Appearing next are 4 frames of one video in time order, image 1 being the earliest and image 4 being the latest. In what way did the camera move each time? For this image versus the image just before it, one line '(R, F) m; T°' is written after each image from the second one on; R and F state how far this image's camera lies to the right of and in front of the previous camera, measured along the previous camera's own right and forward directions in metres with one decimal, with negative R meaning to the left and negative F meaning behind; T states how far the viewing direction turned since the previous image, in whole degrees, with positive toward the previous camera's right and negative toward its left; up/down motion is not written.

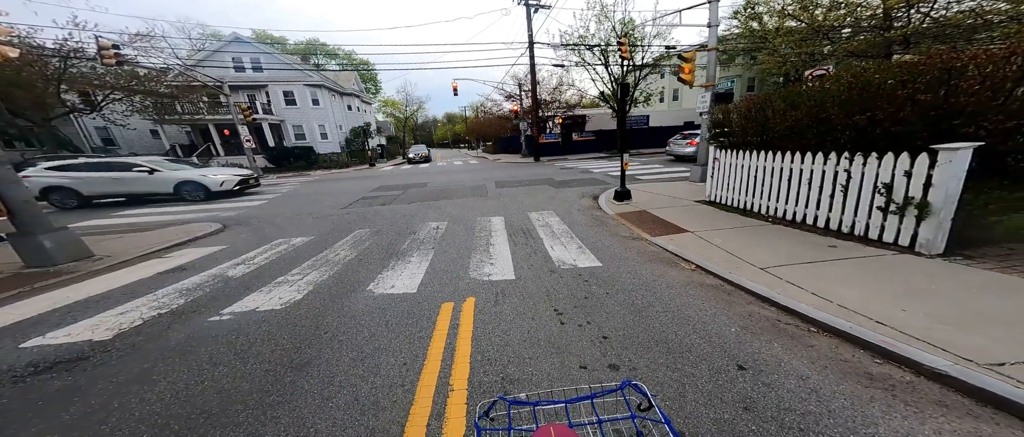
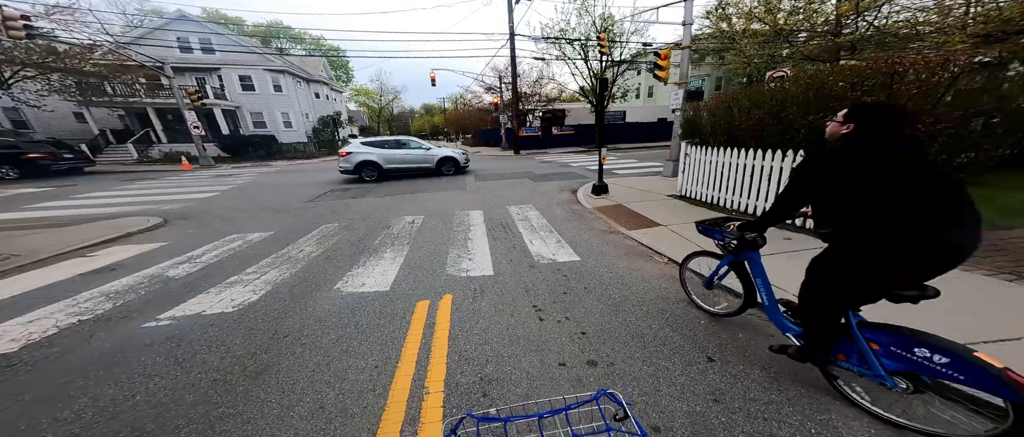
(0.0, +0.1) m; +4°
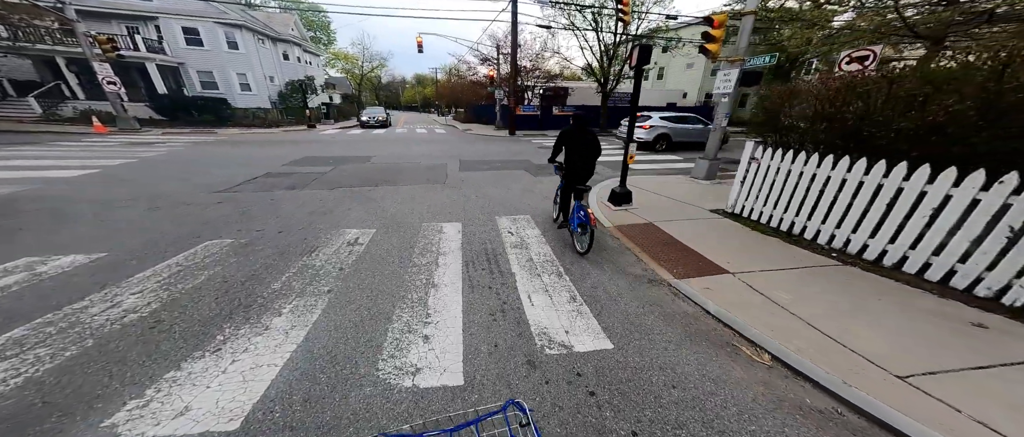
(0.0, +1.7) m; +1°
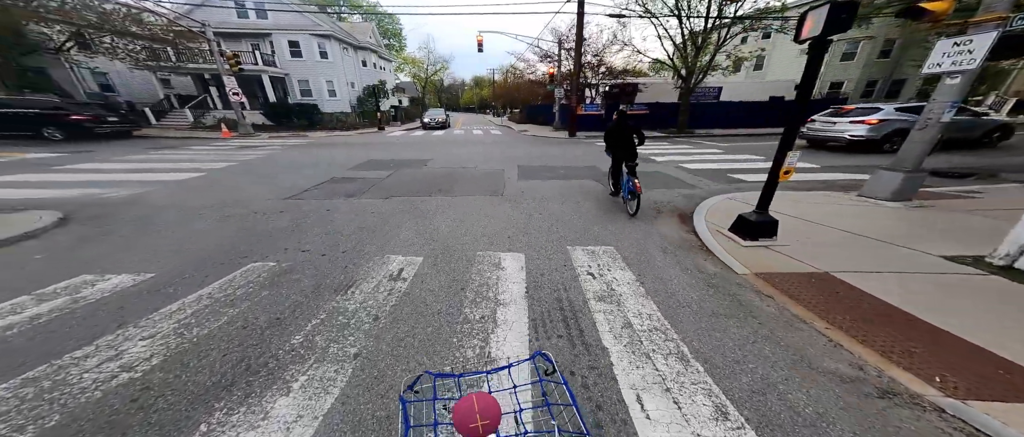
(-0.3, +0.9) m; -10°
